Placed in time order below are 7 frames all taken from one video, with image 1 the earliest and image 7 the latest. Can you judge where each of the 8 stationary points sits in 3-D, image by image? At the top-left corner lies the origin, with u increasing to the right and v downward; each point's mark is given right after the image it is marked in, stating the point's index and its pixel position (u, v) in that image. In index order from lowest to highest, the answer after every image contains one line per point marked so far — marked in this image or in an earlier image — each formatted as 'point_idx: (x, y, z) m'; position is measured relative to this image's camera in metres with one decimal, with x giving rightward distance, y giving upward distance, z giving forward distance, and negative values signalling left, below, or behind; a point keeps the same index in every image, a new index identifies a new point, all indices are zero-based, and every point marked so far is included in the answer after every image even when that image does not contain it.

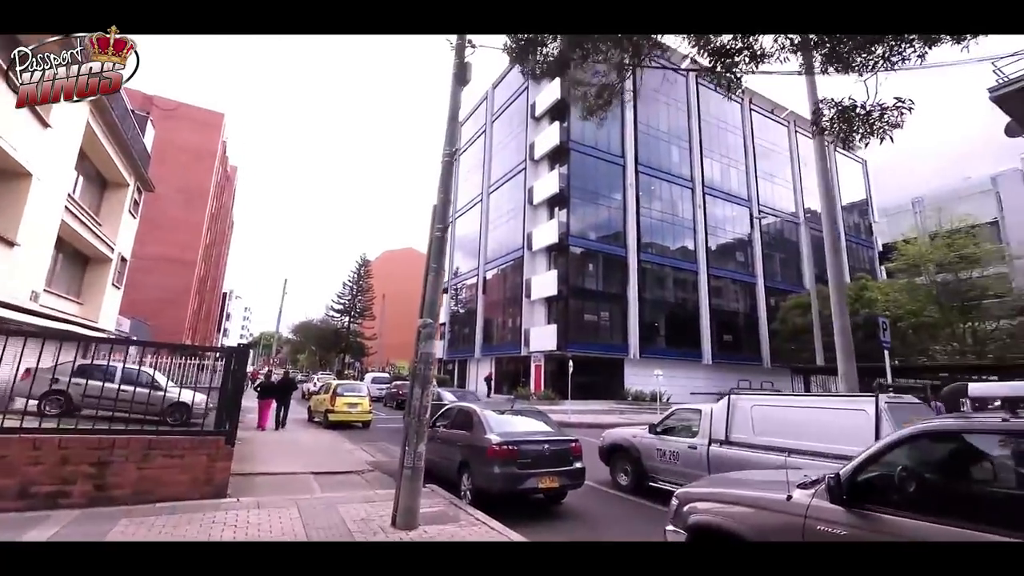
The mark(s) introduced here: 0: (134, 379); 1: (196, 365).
0: (-3.9, -0.9, +5.2) m
1: (-3.5, -0.9, +5.6) m
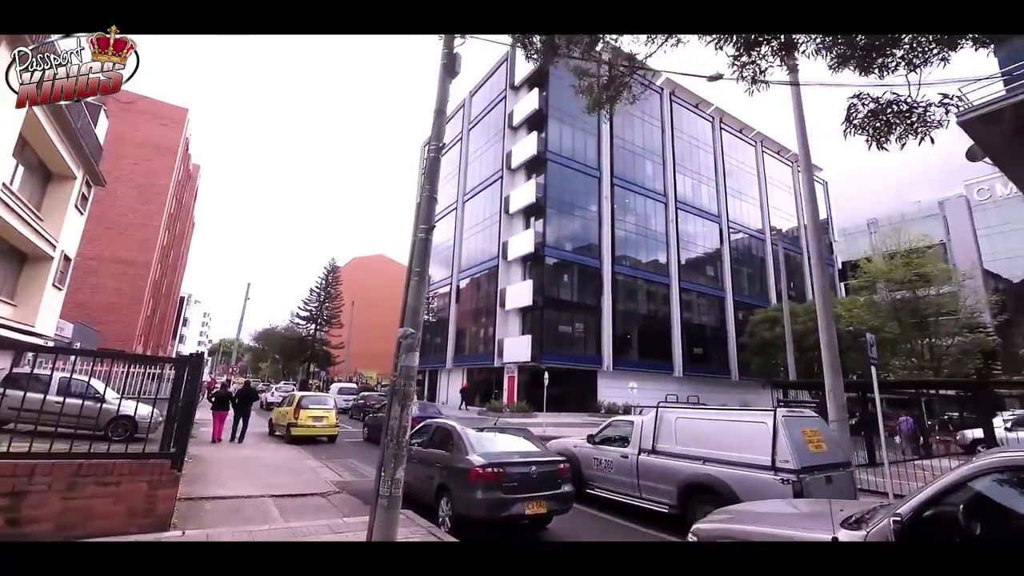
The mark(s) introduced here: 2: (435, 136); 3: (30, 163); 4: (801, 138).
0: (-4.0, -0.9, +4.6) m
1: (-3.7, -0.9, +5.0) m
2: (-0.7, +1.5, +4.9) m
3: (-9.9, +2.6, +10.4) m
4: (+4.8, +2.5, +8.5) m
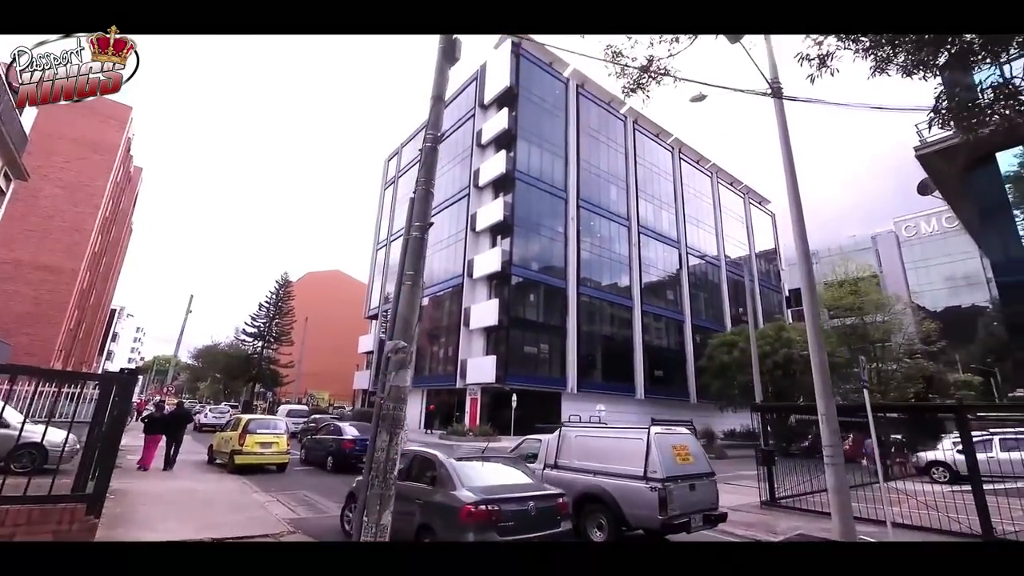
0: (-4.0, -0.9, +3.6) m
1: (-3.7, -0.9, +4.1) m
2: (-0.7, +1.4, +4.3) m
3: (-10.3, +2.5, +9.1) m
4: (+4.6, +2.2, +8.4) m
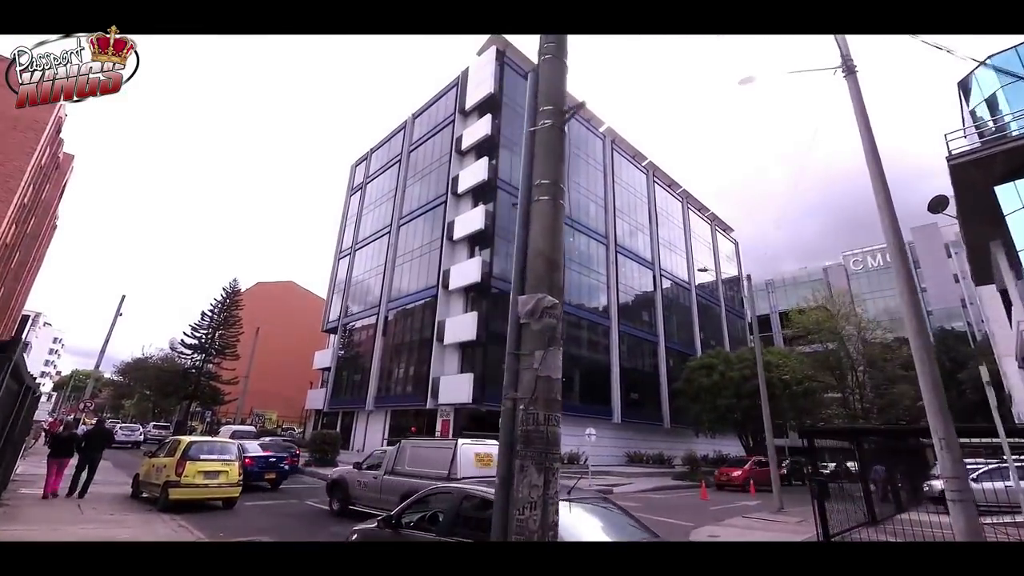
0: (-3.1, -0.5, +1.7) m
1: (-2.9, -0.4, +2.2) m
2: (+0.1, +1.7, +2.7) m
3: (-9.8, +2.9, +6.7) m
4: (+5.0, +2.1, +7.4) m
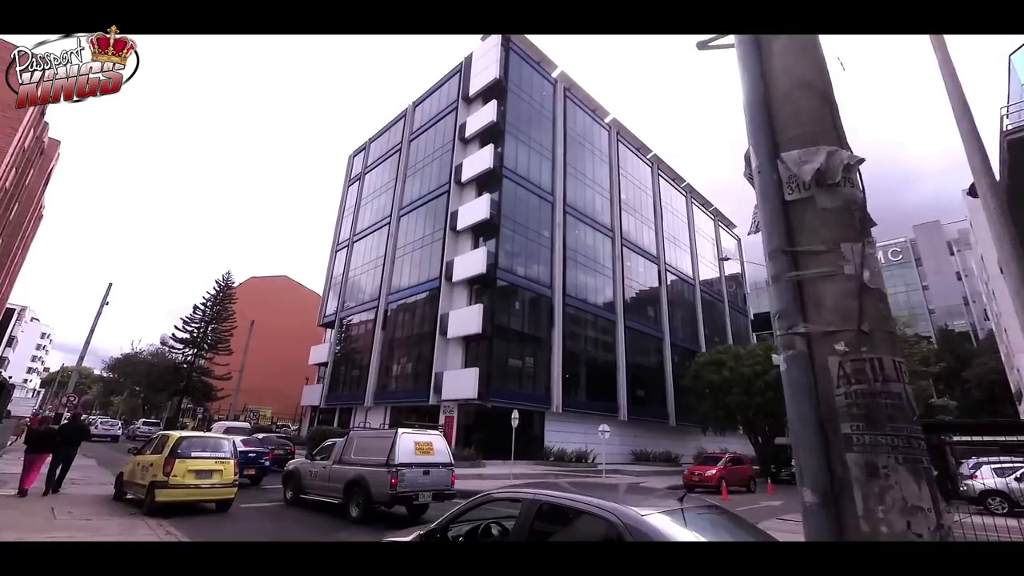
0: (-2.6, -0.1, +0.8) m
1: (-2.4, -0.1, +1.3) m
2: (+0.6, +2.0, +1.9) m
3: (-9.3, +3.3, +5.7) m
4: (+5.5, +2.4, +6.6) m
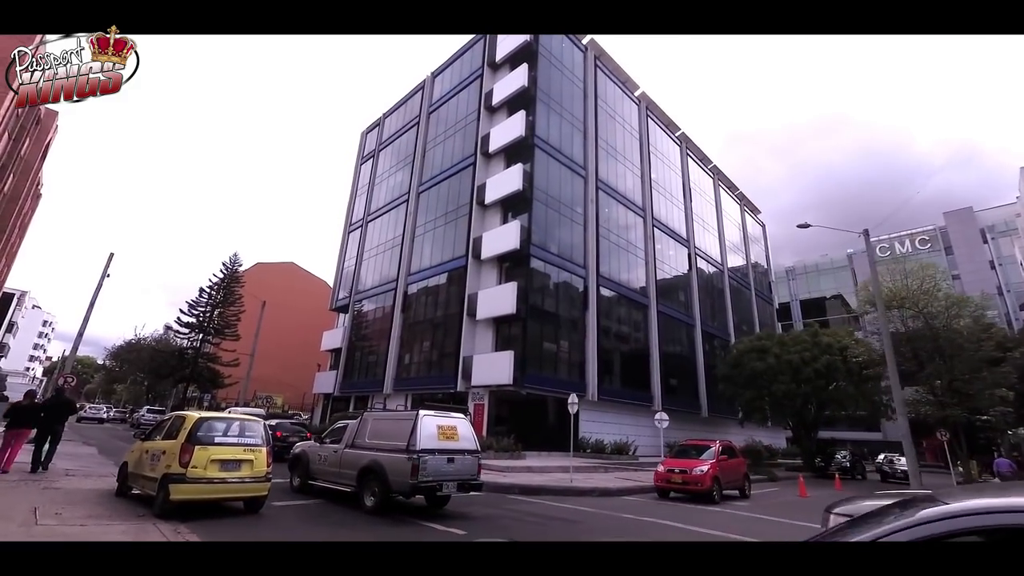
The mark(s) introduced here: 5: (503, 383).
0: (-1.3, +0.5, -0.9) m
1: (-1.1, +0.5, -0.4) m
2: (+2.0, +2.6, +0.2) m
3: (-8.0, +4.0, +4.0) m
4: (+6.8, +3.0, +4.8) m
5: (-0.5, -3.6, +18.9) m
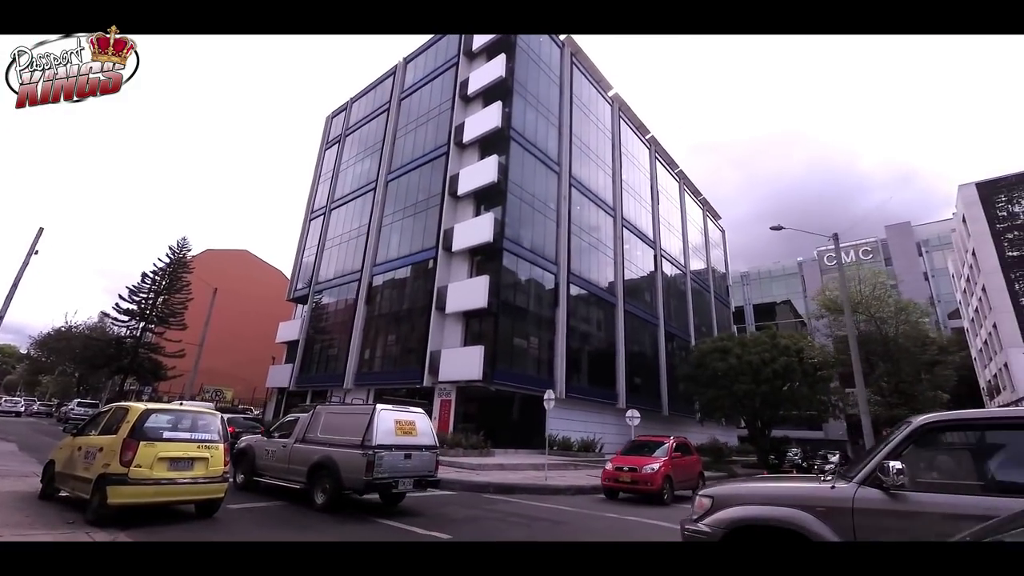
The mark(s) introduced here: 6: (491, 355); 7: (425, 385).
0: (-0.7, +0.7, -1.5) m
1: (-0.6, +0.7, -1.0) m
2: (+2.5, +2.7, -0.2) m
3: (-7.7, +4.4, +2.9) m
4: (+7.0, +3.0, +4.9) m
5: (-1.6, -3.3, +18.3) m
6: (-0.9, -2.6, +18.7) m
7: (-3.5, -3.8, +19.8) m
